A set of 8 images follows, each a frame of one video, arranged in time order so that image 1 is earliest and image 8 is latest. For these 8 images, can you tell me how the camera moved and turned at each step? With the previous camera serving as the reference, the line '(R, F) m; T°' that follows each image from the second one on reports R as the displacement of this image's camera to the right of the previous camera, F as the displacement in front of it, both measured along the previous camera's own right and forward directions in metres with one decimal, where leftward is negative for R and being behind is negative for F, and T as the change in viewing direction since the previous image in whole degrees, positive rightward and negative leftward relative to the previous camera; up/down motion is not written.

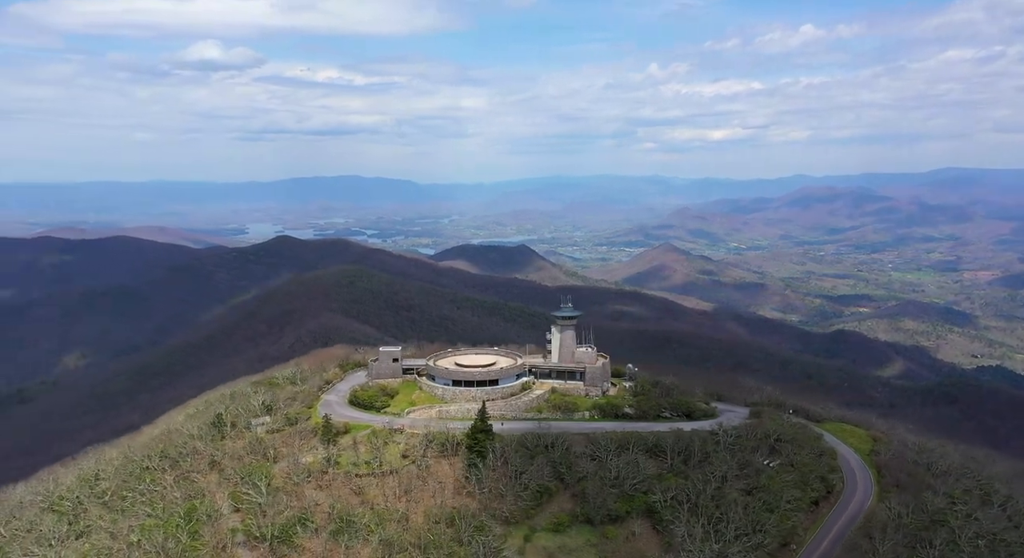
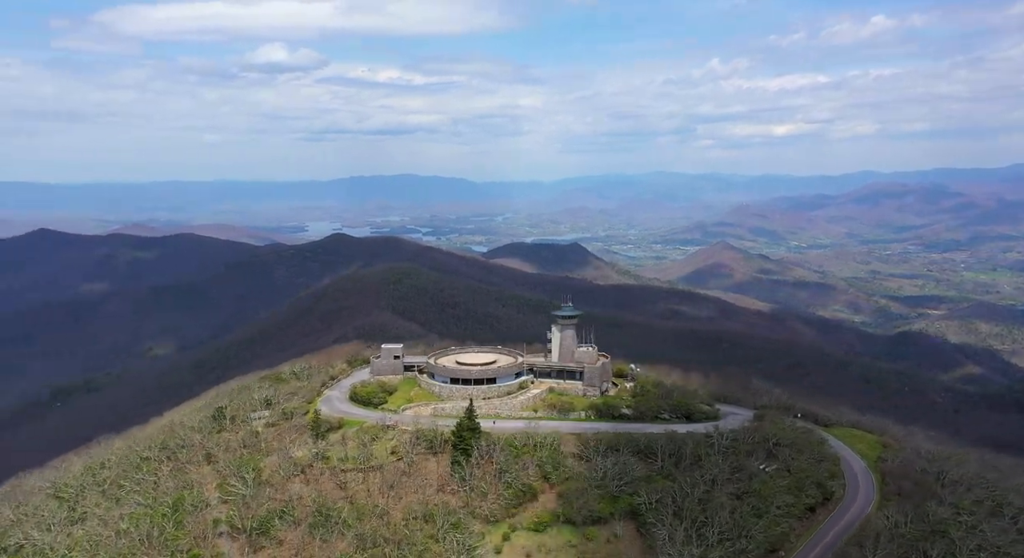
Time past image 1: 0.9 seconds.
(+3.2, +0.1) m; -4°
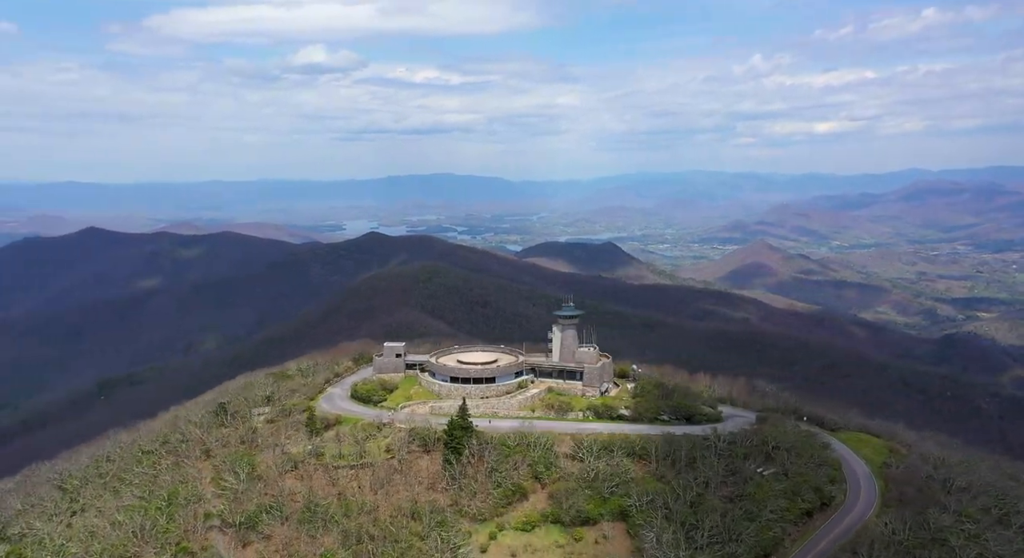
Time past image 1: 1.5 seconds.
(+2.0, 0.0) m; -3°
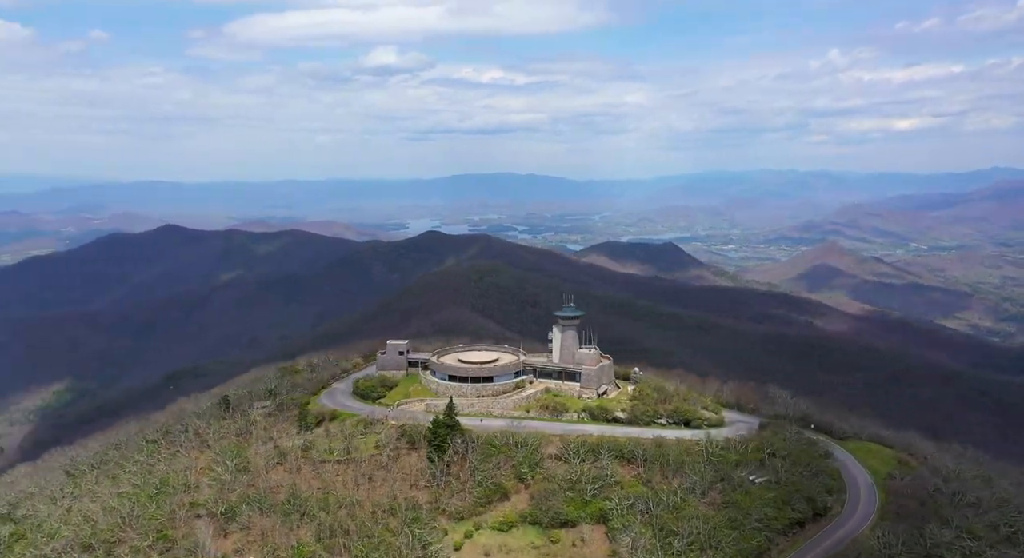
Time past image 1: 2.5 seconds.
(+3.5, +0.1) m; -4°
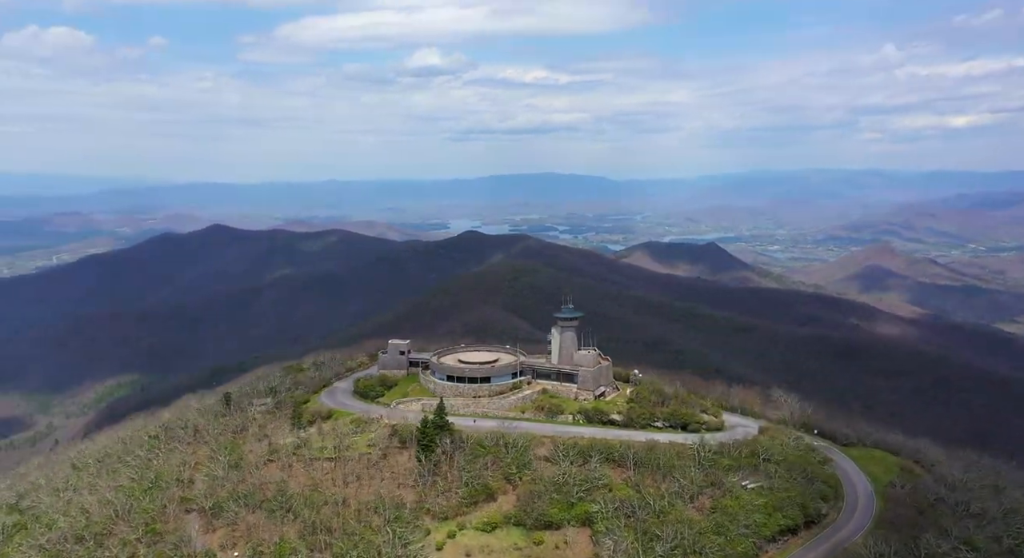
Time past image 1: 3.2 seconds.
(+2.4, 0.0) m; -3°
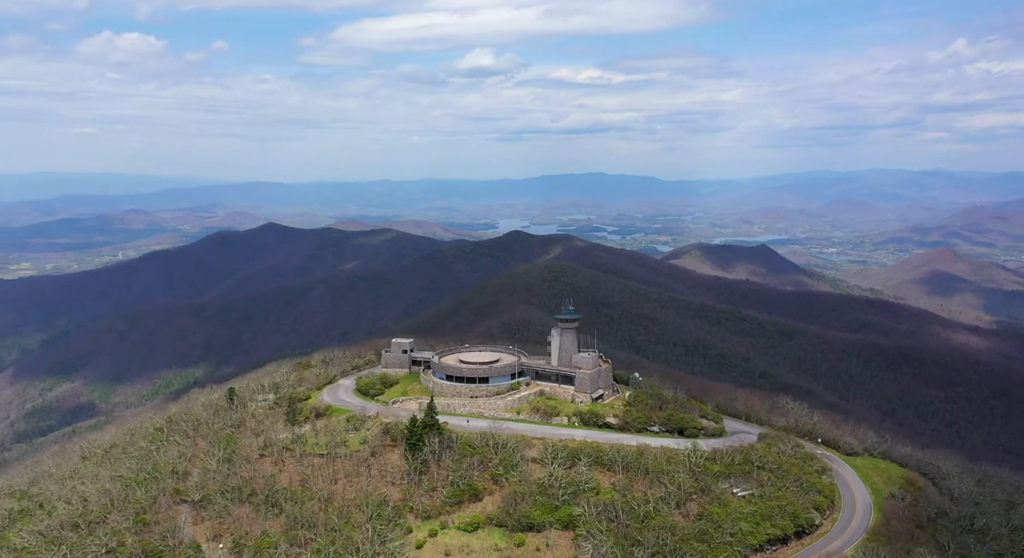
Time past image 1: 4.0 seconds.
(+2.7, +0.1) m; -3°
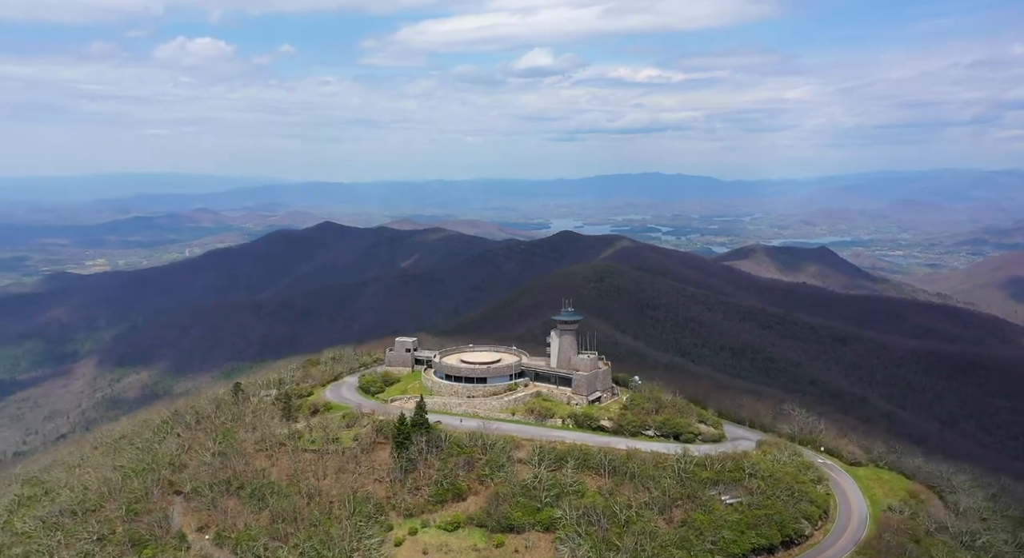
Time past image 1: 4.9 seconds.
(+3.1, +0.1) m; -4°
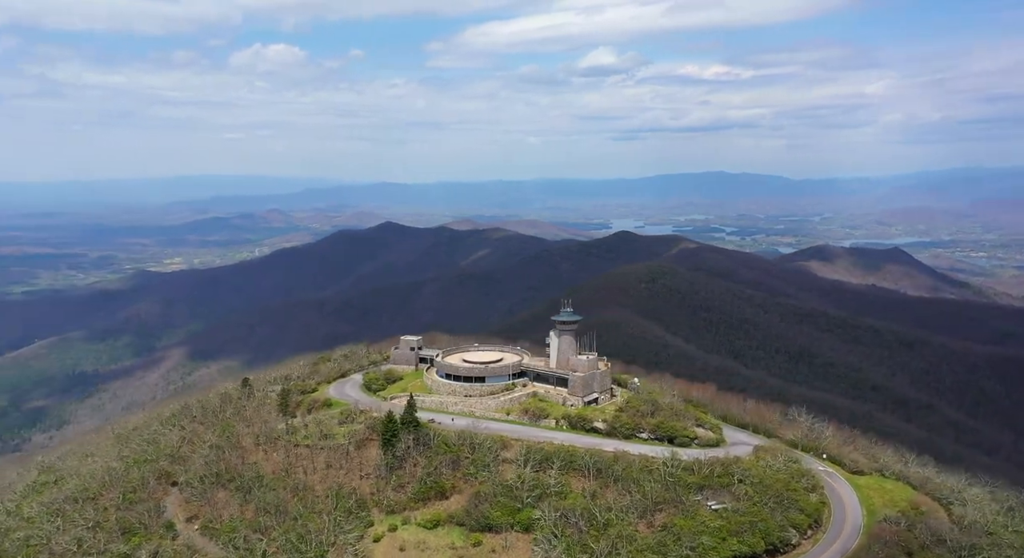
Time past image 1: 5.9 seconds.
(+3.5, +0.1) m; -4°
